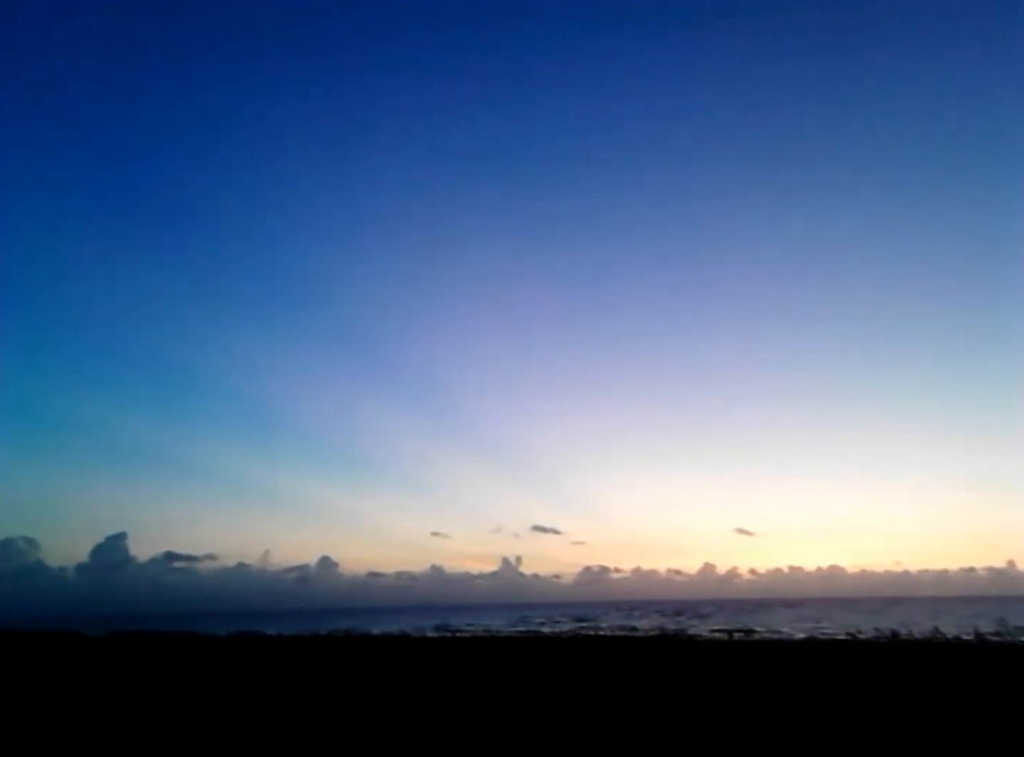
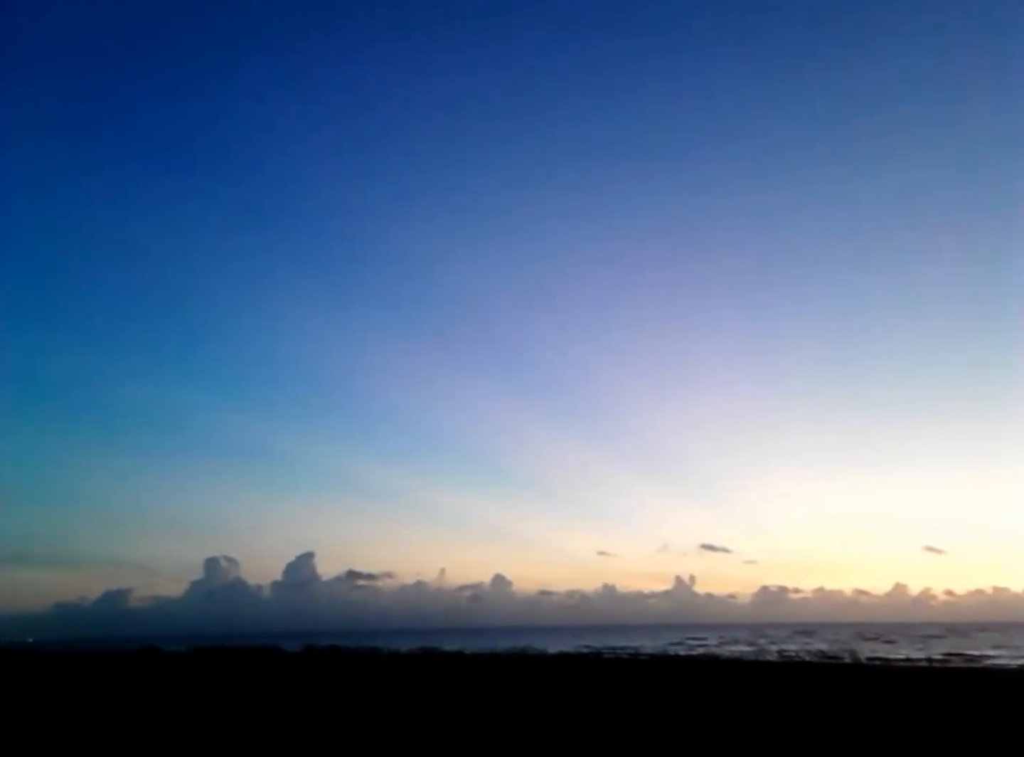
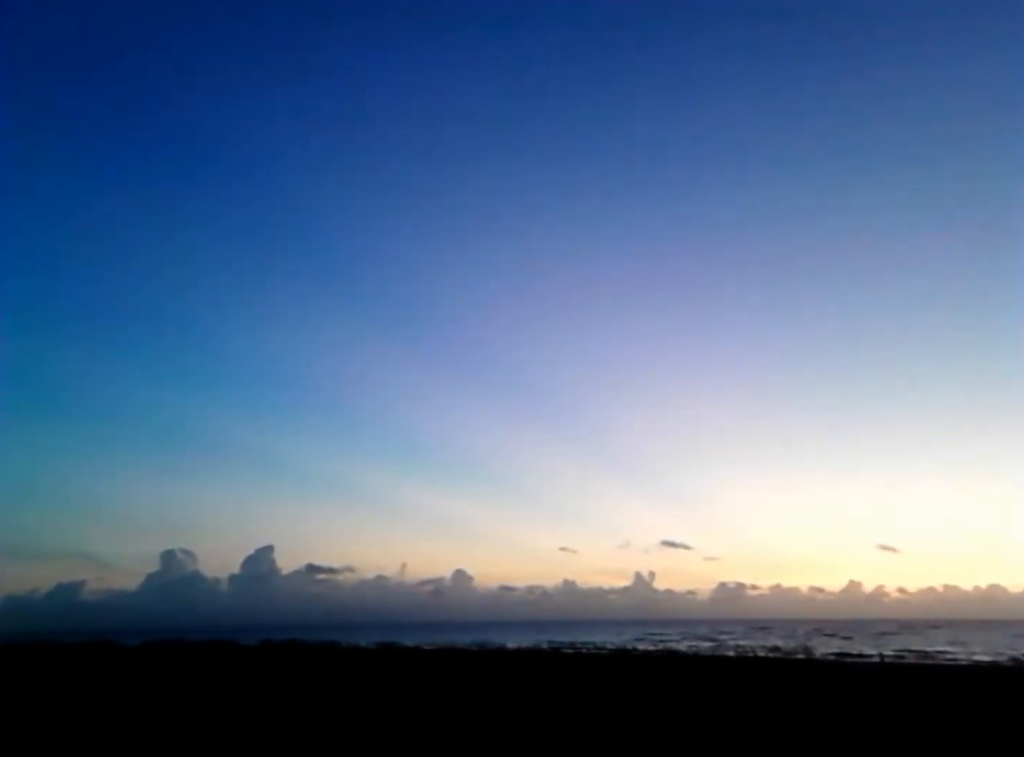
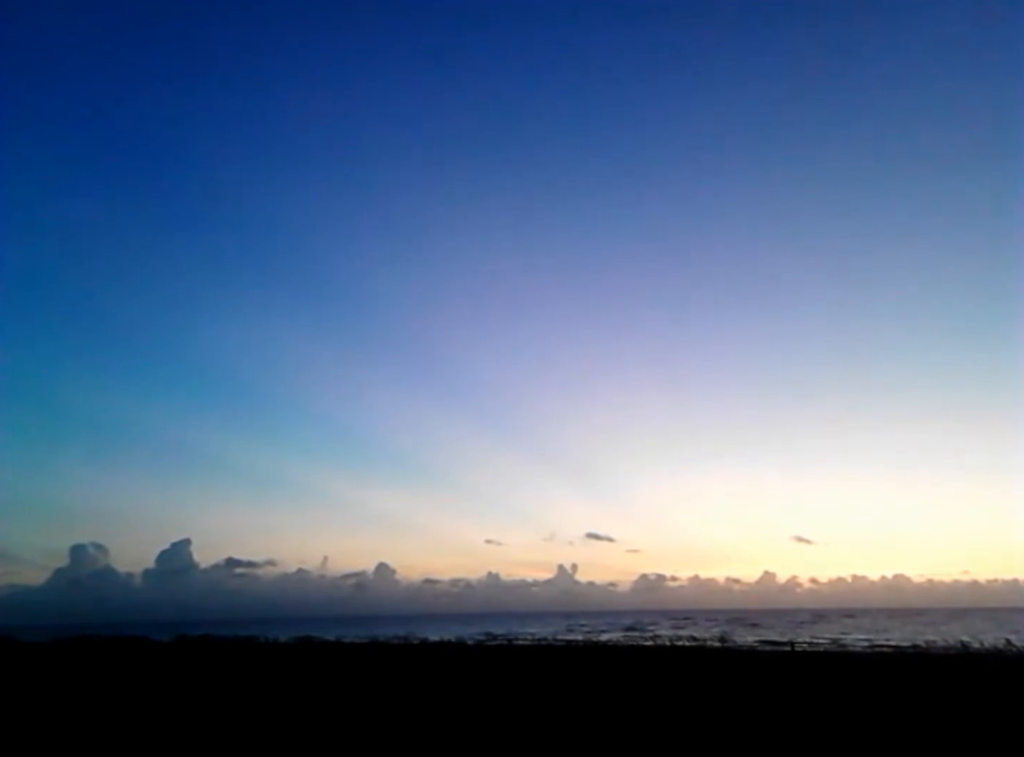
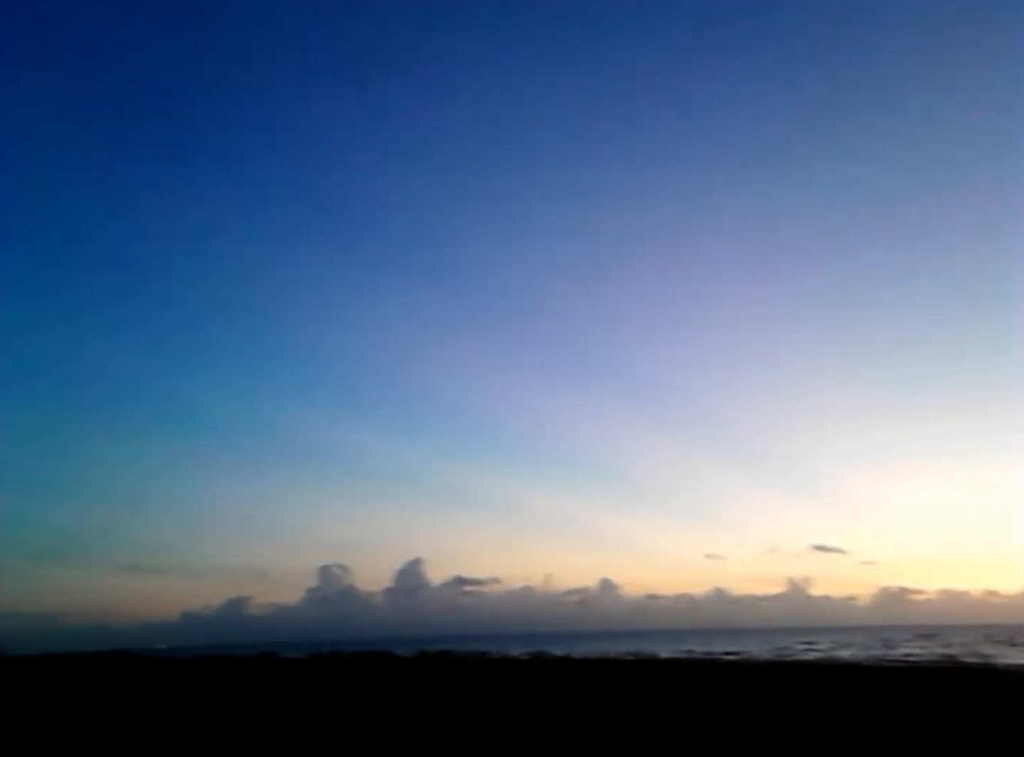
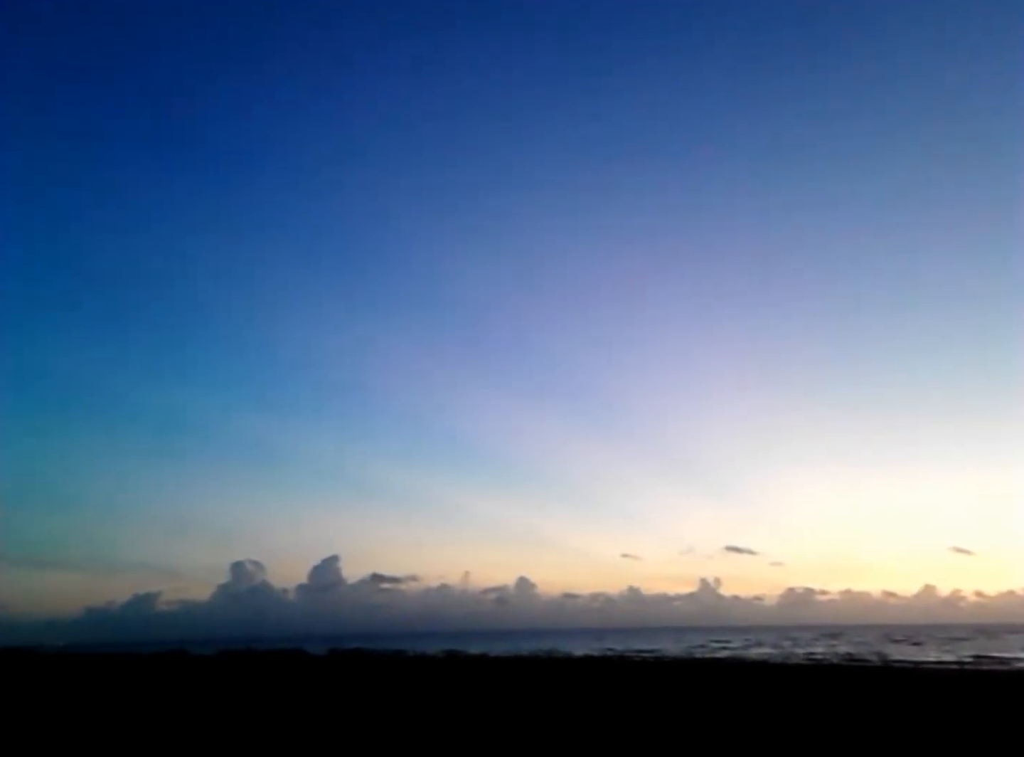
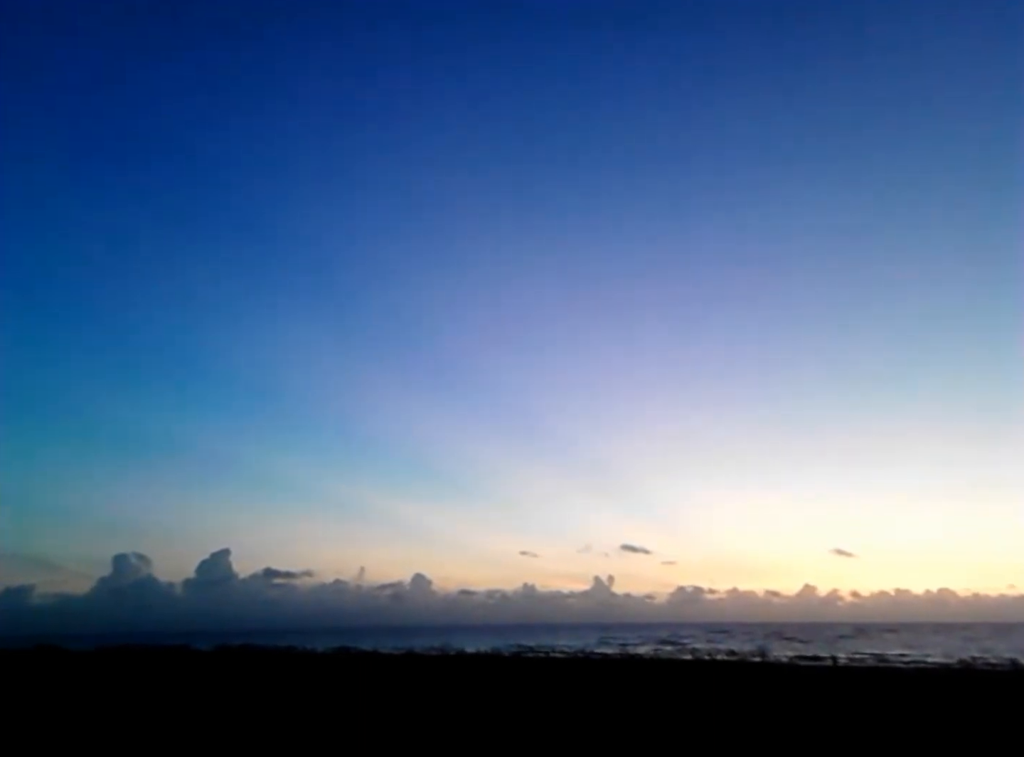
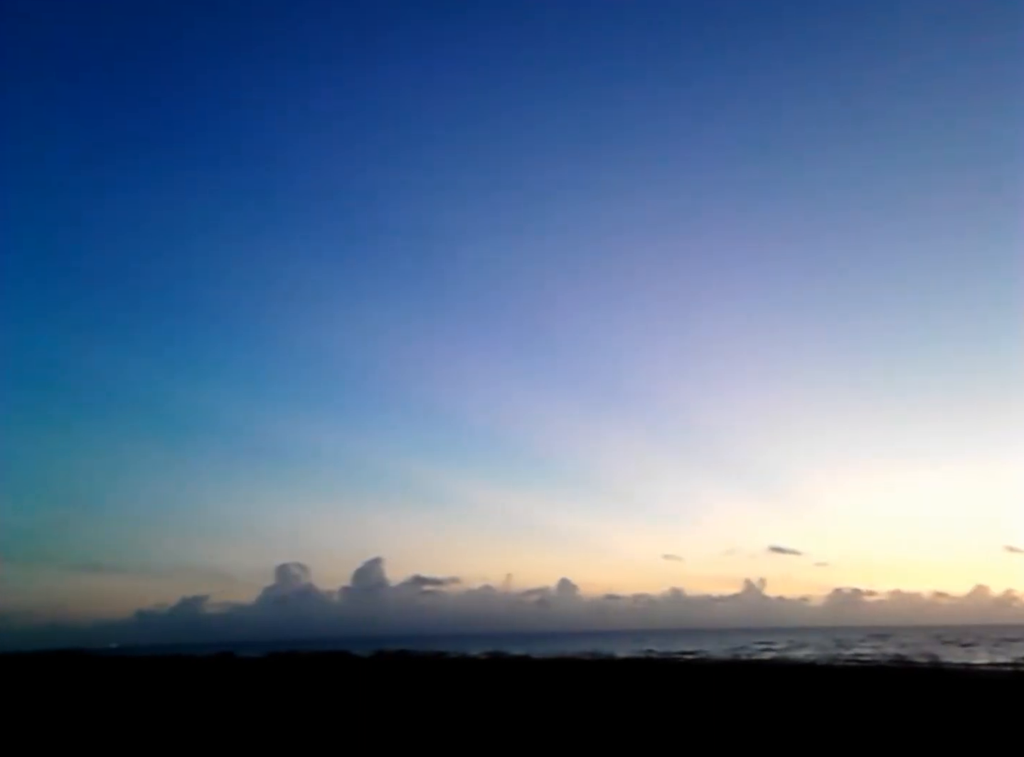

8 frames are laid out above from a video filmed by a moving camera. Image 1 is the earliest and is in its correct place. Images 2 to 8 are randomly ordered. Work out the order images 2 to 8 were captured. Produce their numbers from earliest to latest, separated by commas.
4, 7, 3, 2, 6, 8, 5
